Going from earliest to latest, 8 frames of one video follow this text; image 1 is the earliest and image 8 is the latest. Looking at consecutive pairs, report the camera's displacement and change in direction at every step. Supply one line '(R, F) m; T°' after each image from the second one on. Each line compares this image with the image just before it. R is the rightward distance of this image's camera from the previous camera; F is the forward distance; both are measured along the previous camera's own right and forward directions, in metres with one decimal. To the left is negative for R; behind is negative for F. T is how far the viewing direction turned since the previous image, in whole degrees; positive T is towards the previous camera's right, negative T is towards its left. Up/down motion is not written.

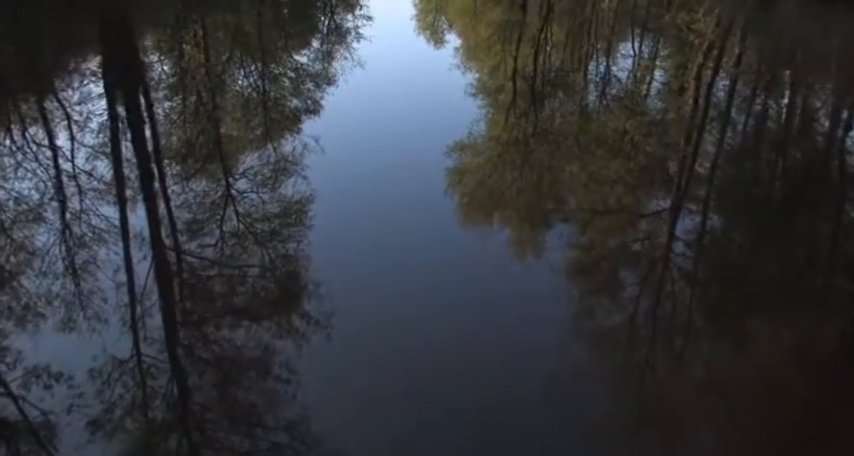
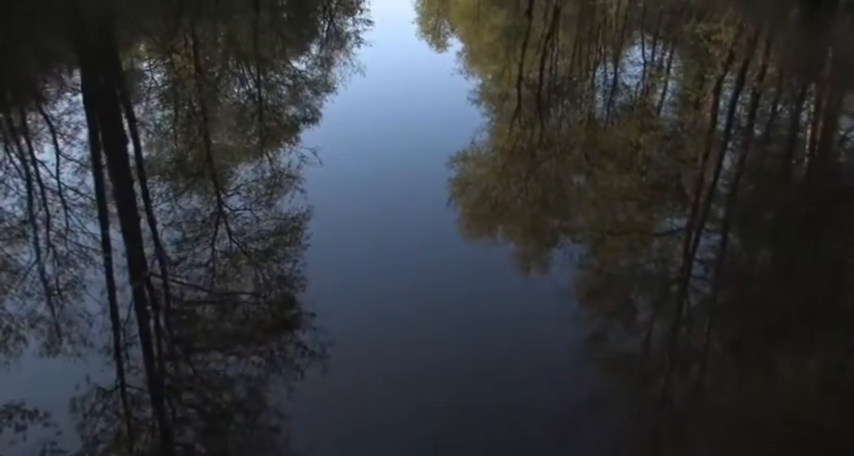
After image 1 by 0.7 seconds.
(0.0, +0.5) m; 0°
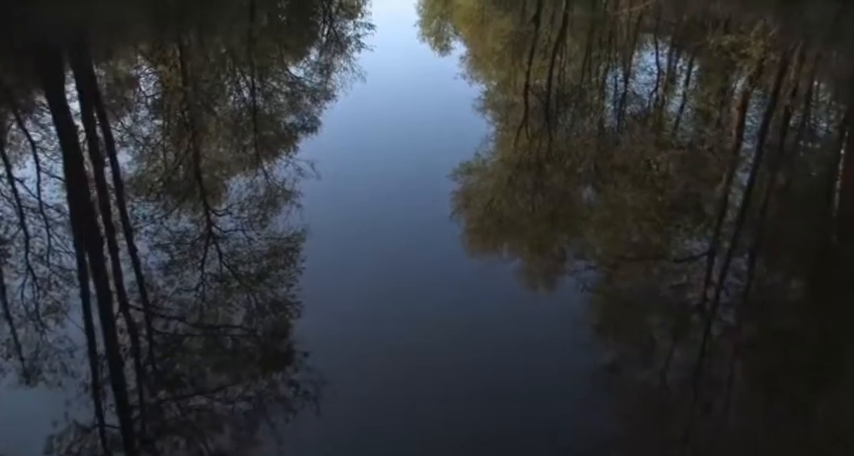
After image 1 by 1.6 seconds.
(0.0, +0.6) m; 0°
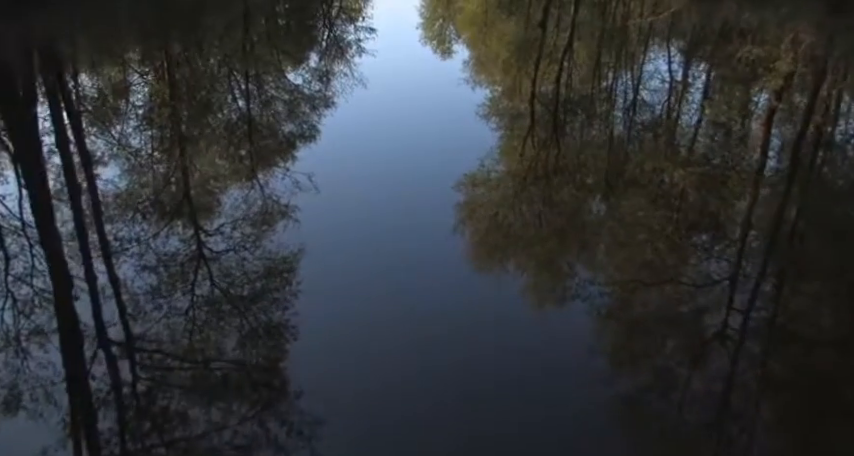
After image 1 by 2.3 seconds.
(0.0, +0.5) m; 0°
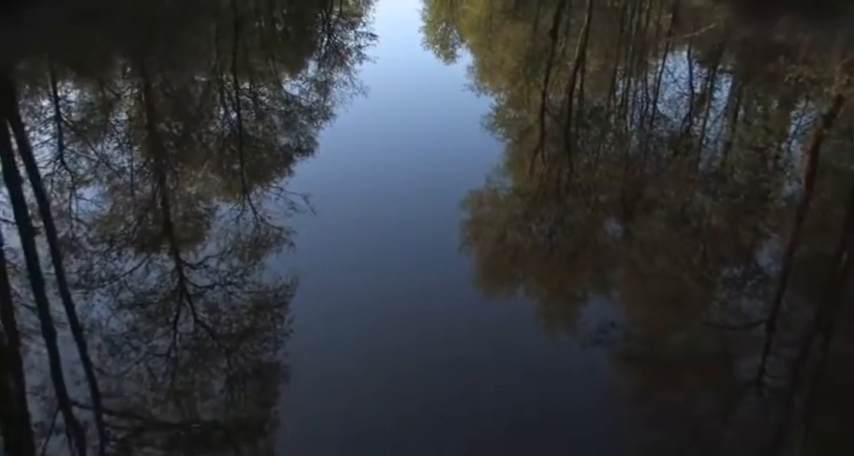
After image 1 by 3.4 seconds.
(0.0, +0.7) m; 0°
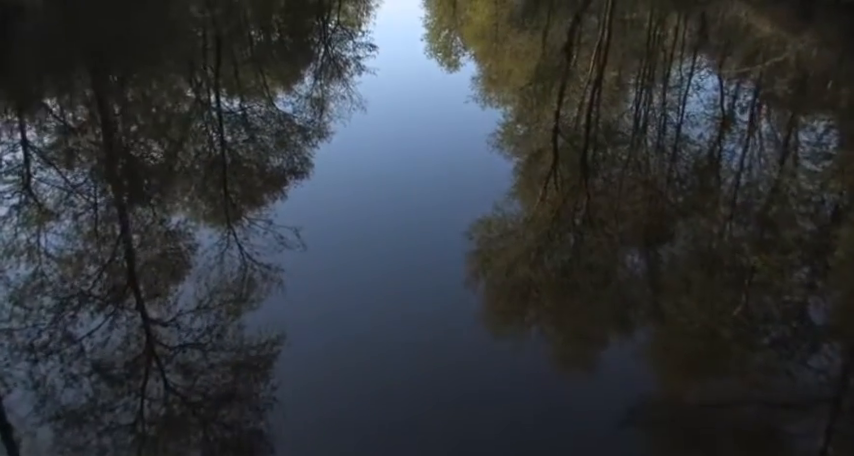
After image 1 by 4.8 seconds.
(0.0, +1.0) m; 0°
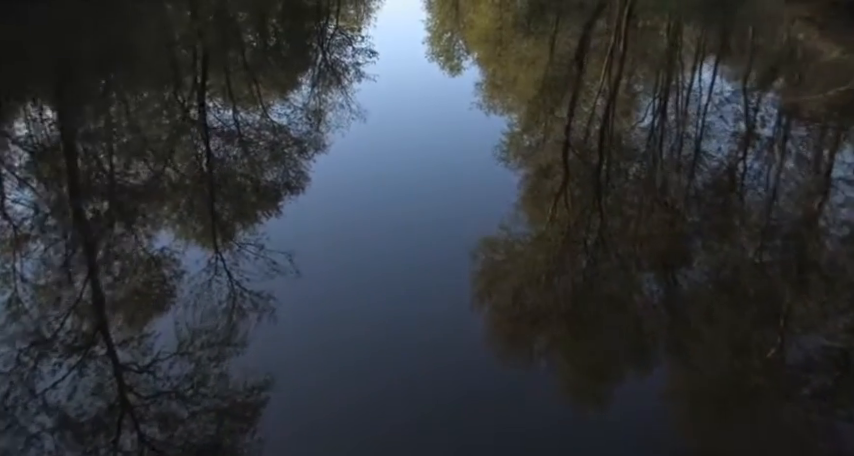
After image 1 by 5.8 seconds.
(0.0, +0.6) m; 0°
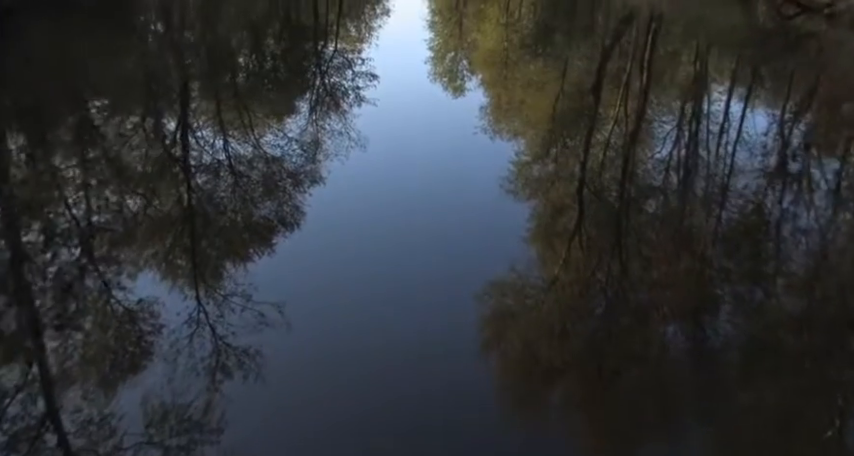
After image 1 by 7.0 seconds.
(0.0, +0.8) m; 0°
